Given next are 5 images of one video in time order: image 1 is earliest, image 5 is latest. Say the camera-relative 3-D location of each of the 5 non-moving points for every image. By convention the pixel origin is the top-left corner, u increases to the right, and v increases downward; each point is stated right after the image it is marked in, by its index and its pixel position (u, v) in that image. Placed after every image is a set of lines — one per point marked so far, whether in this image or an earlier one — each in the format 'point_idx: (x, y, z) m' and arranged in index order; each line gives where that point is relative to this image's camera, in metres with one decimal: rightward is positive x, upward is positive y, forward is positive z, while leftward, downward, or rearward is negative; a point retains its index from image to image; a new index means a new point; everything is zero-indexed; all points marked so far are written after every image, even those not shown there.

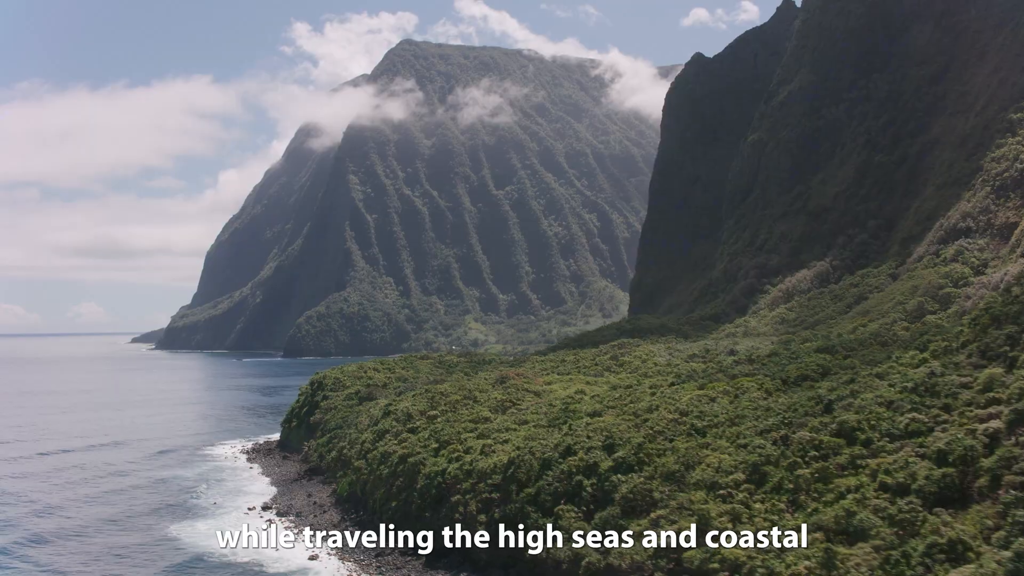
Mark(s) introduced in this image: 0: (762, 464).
0: (+6.3, -4.4, +19.1) m
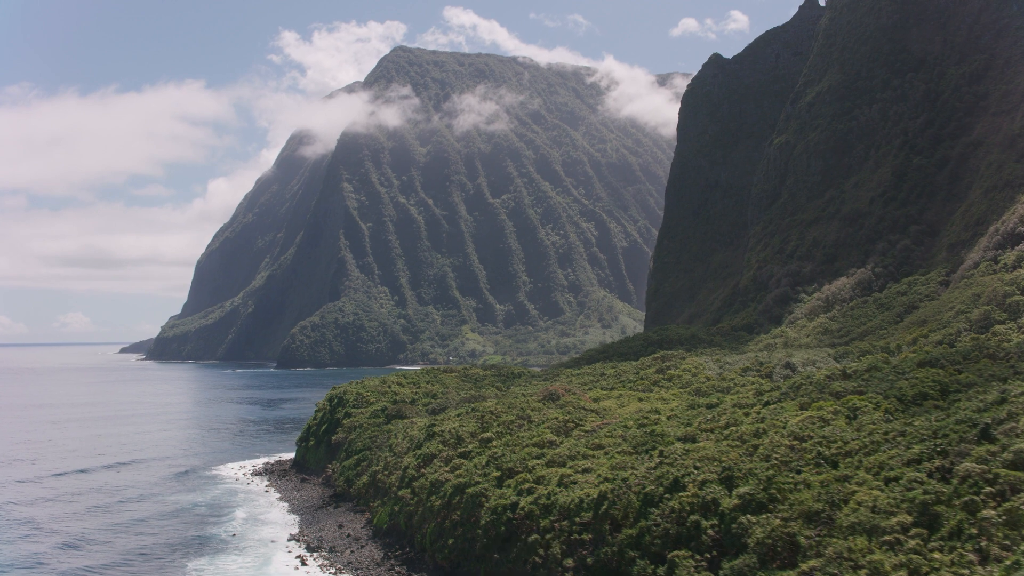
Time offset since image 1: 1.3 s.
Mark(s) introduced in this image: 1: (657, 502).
0: (+8.8, -4.5, +16.0) m
1: (+3.6, -5.4, +19.1) m
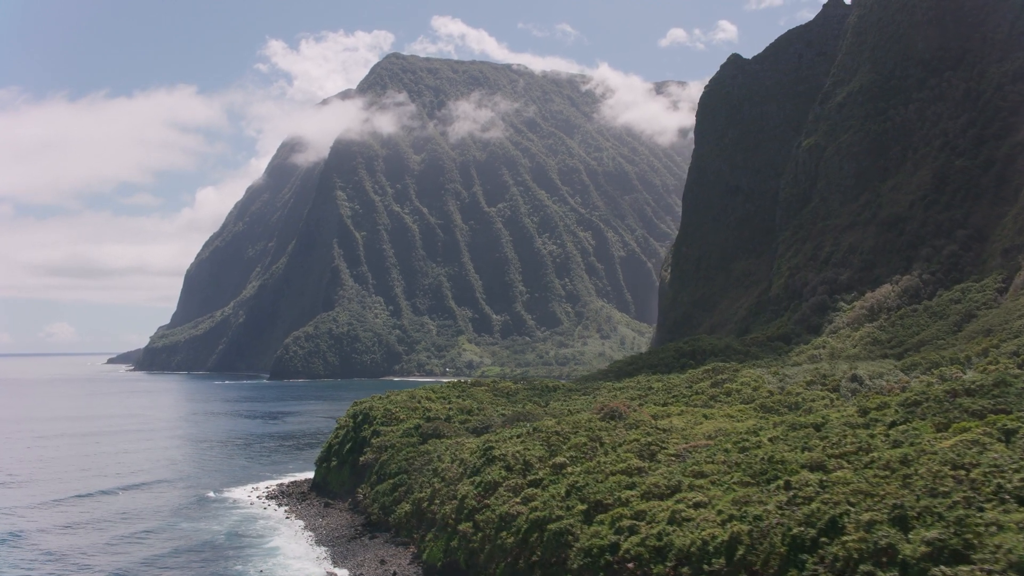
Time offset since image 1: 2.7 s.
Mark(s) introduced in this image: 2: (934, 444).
0: (+11.4, -4.5, +12.8) m
1: (+6.2, -5.4, +15.8) m
2: (+10.5, -3.9, +18.8) m
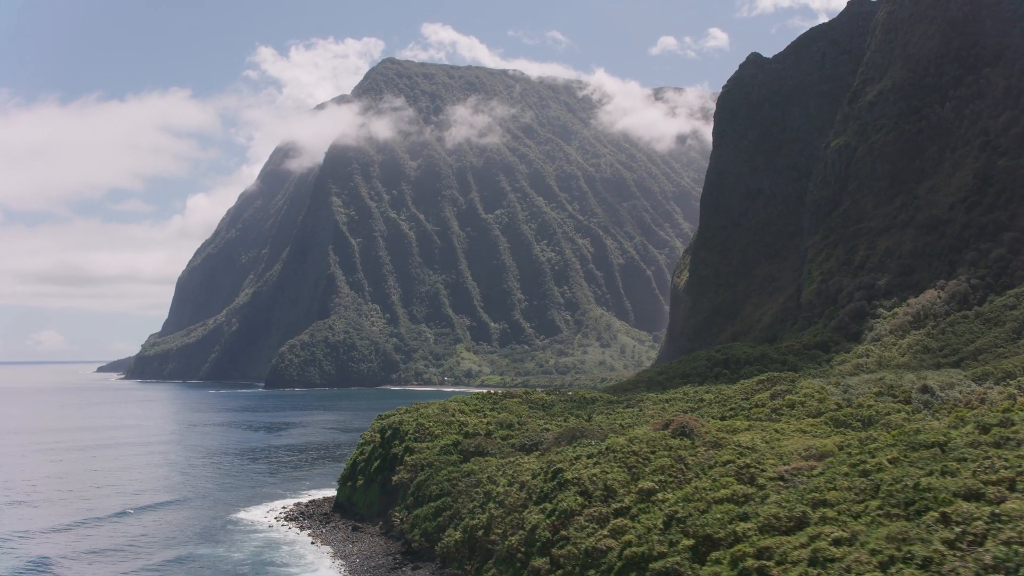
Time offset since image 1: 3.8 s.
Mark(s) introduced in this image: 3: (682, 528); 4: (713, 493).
0: (+13.8, -4.4, +10.1) m
1: (+8.5, -5.3, +13.0) m
2: (+12.8, -3.9, +16.1) m
3: (+4.2, -5.9, +18.6) m
4: (+5.2, -5.4, +19.7) m
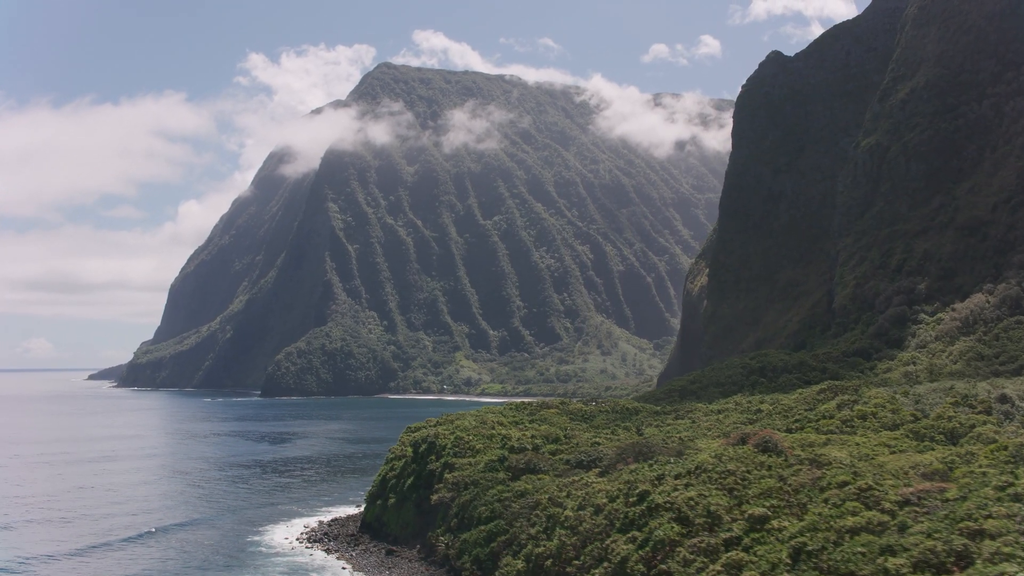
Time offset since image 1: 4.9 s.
0: (+16.1, -4.2, +7.6) m
1: (+10.8, -5.2, +10.4) m
2: (+15.0, -3.8, +13.6) m
3: (+6.4, -5.8, +16.0) m
4: (+7.4, -5.3, +17.1) m
